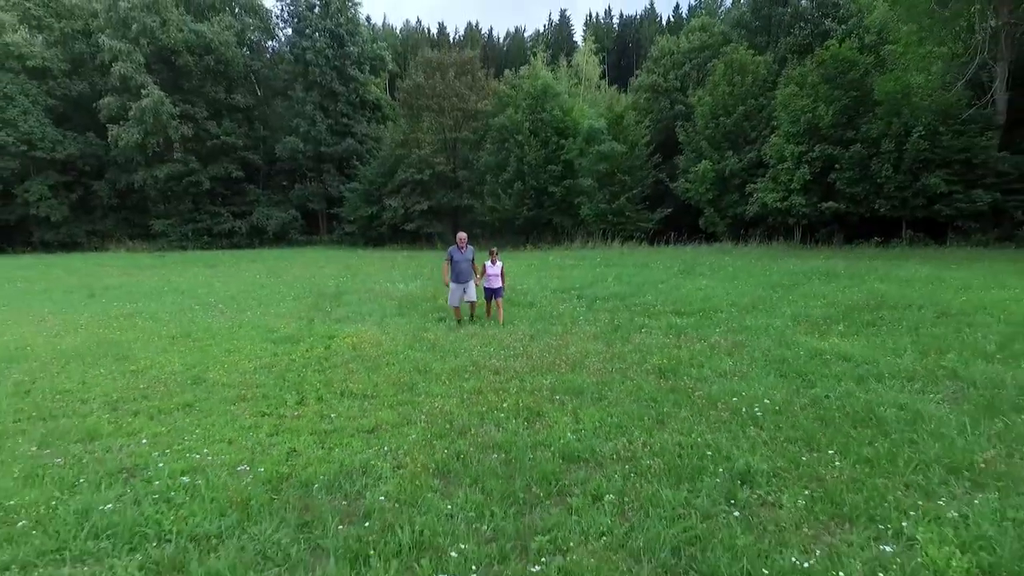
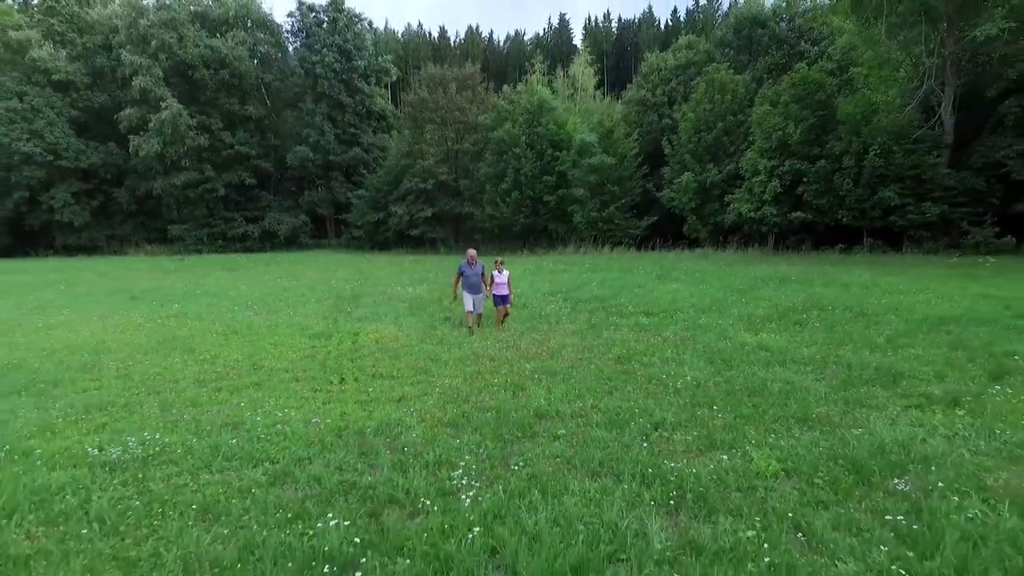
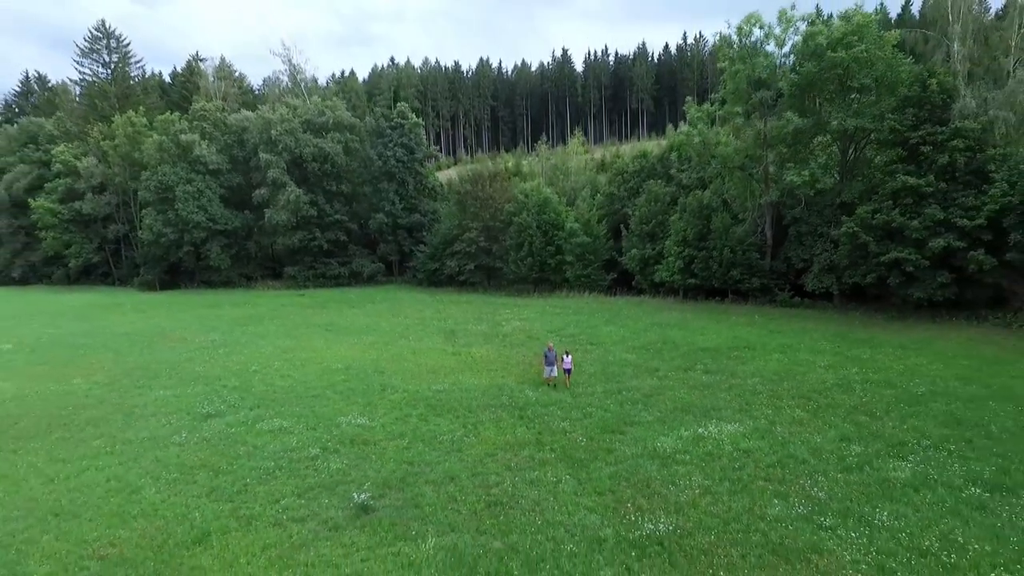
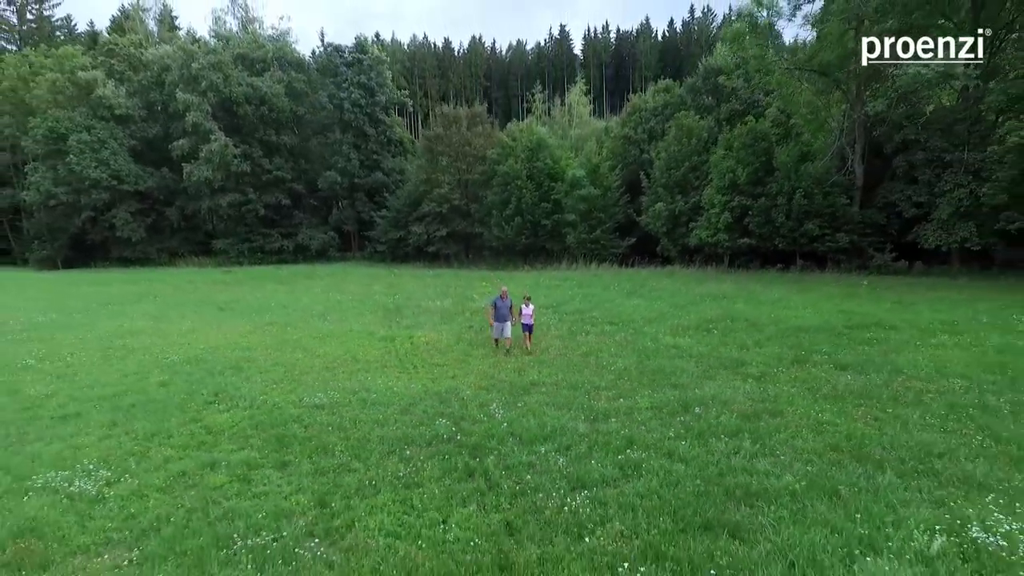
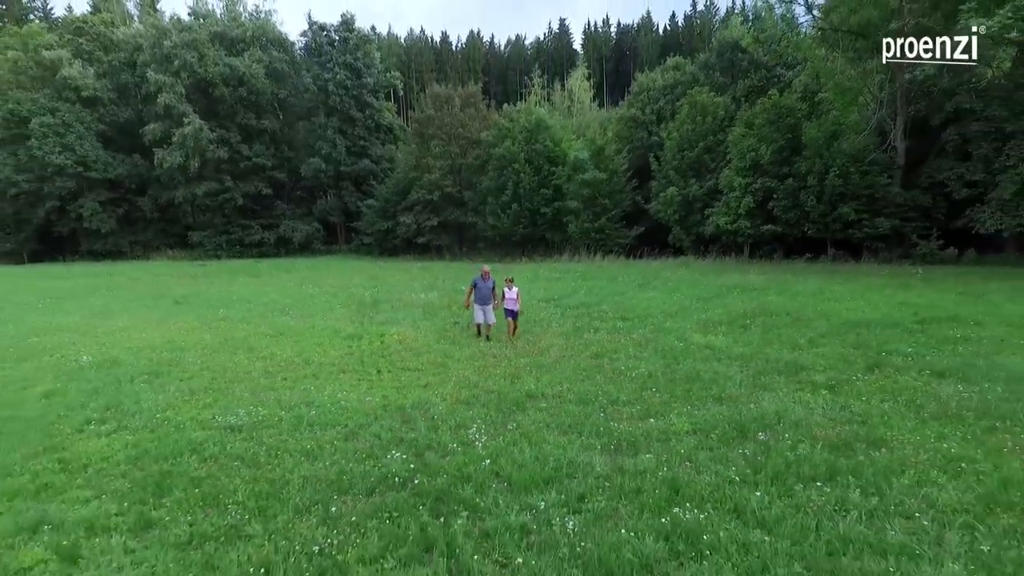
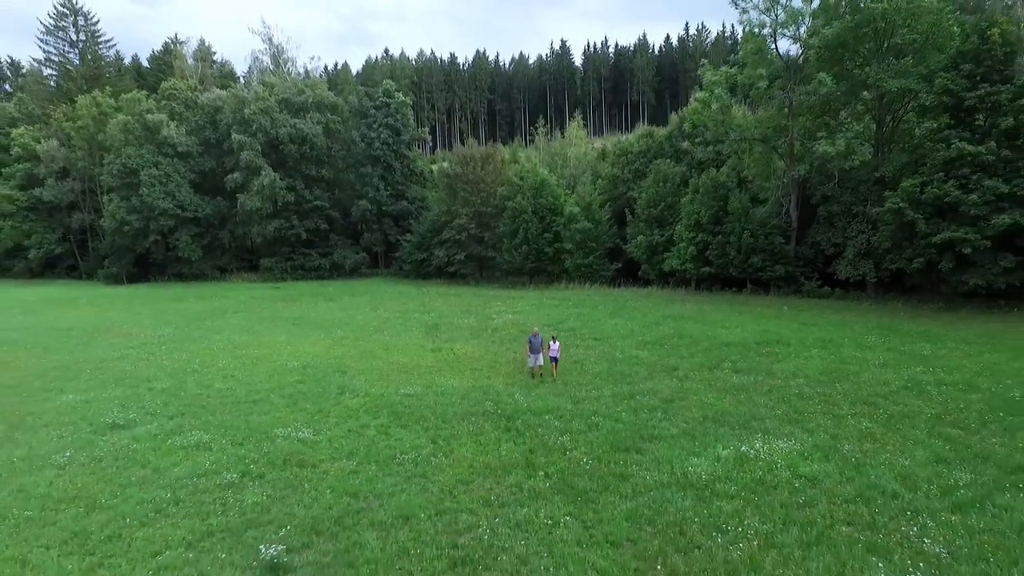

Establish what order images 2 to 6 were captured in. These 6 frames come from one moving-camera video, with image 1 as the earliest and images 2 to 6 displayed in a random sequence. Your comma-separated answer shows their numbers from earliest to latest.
2, 5, 4, 6, 3
